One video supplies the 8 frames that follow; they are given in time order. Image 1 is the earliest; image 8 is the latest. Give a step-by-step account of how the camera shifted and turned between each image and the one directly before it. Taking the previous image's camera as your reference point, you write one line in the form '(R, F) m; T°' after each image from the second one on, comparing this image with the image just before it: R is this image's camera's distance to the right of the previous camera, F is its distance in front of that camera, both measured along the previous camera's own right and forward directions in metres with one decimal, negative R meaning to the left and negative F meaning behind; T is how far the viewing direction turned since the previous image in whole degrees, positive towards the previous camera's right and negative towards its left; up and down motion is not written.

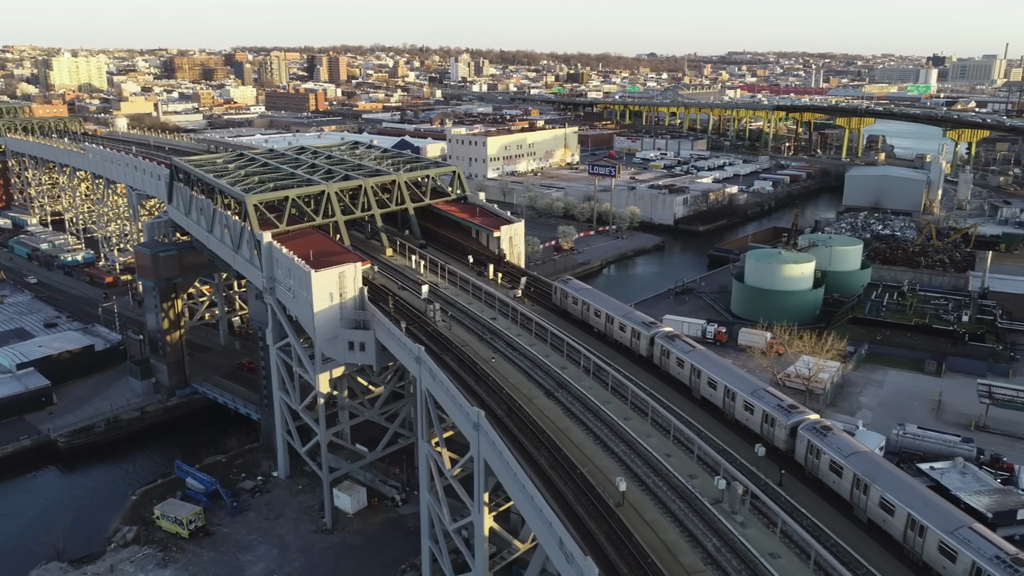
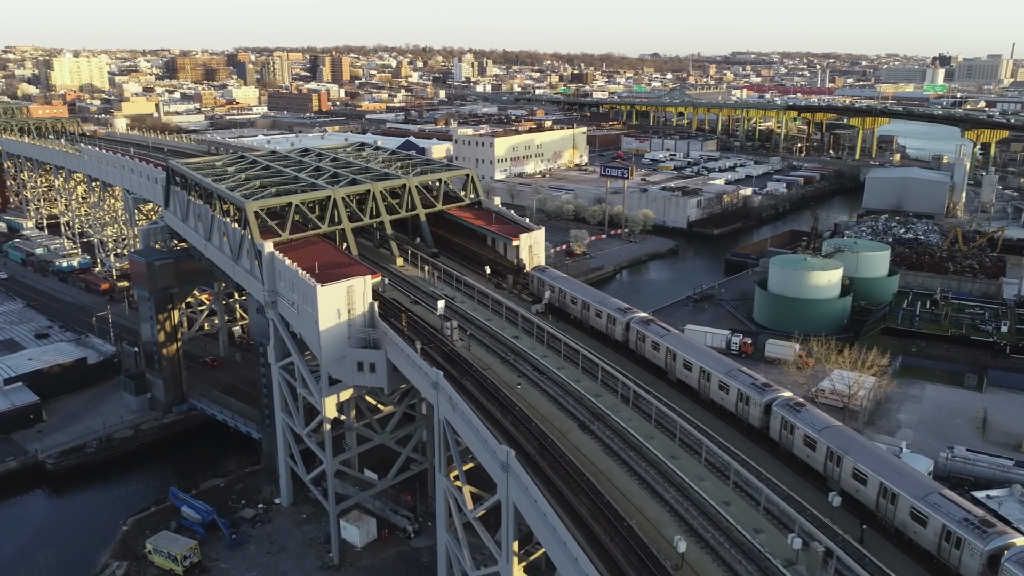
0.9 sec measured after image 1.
(-0.4, +1.3) m; 0°
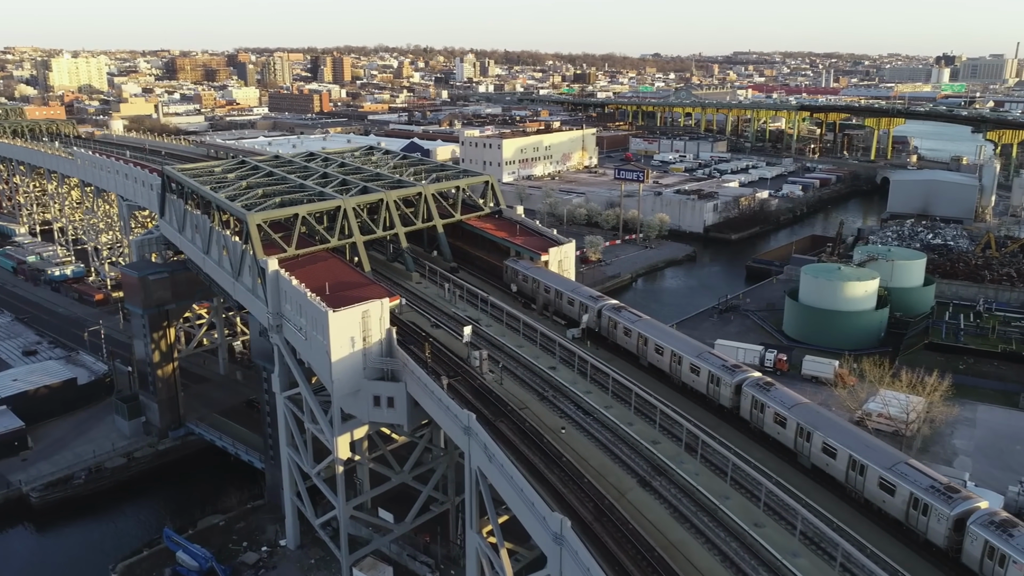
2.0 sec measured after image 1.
(-0.5, +1.5) m; 0°
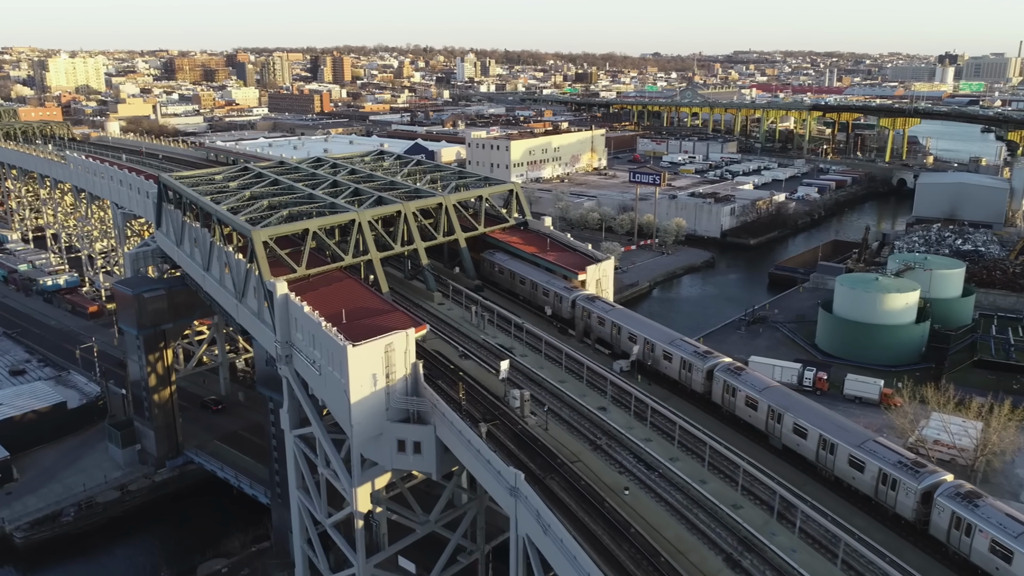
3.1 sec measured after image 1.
(-0.6, +1.5) m; 0°
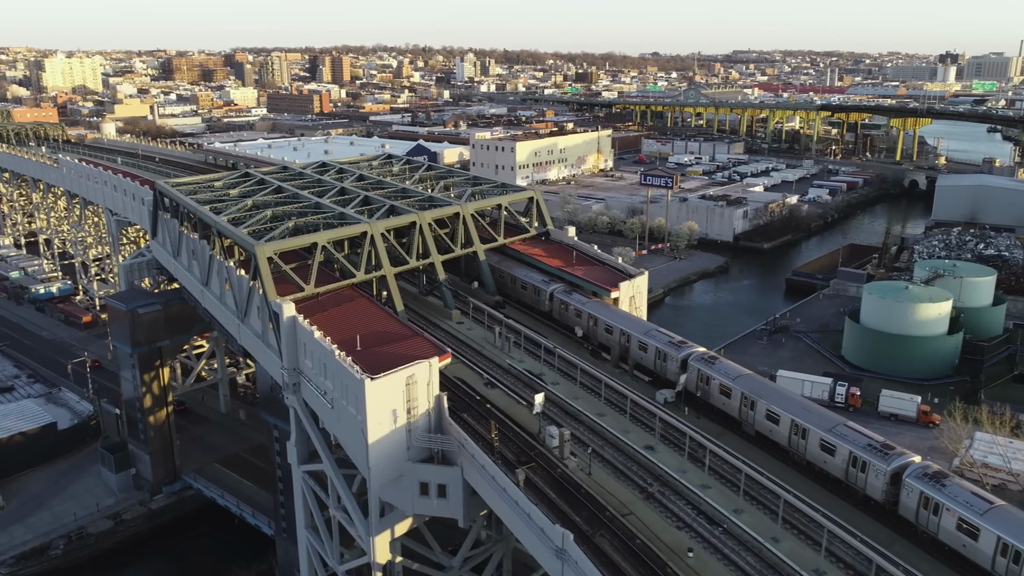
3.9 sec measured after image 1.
(-0.4, +1.1) m; 0°
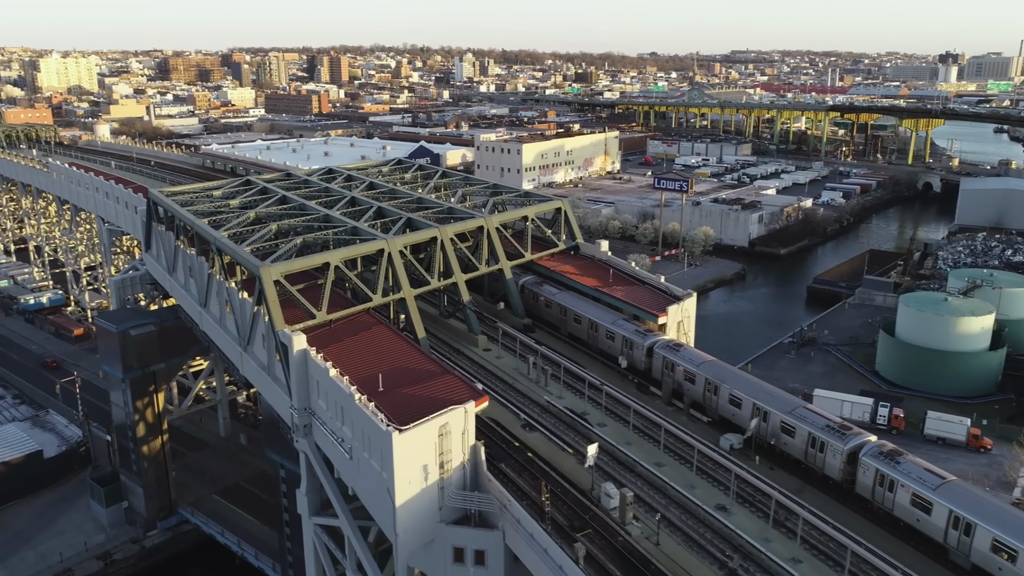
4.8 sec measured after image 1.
(-0.5, +1.3) m; 0°
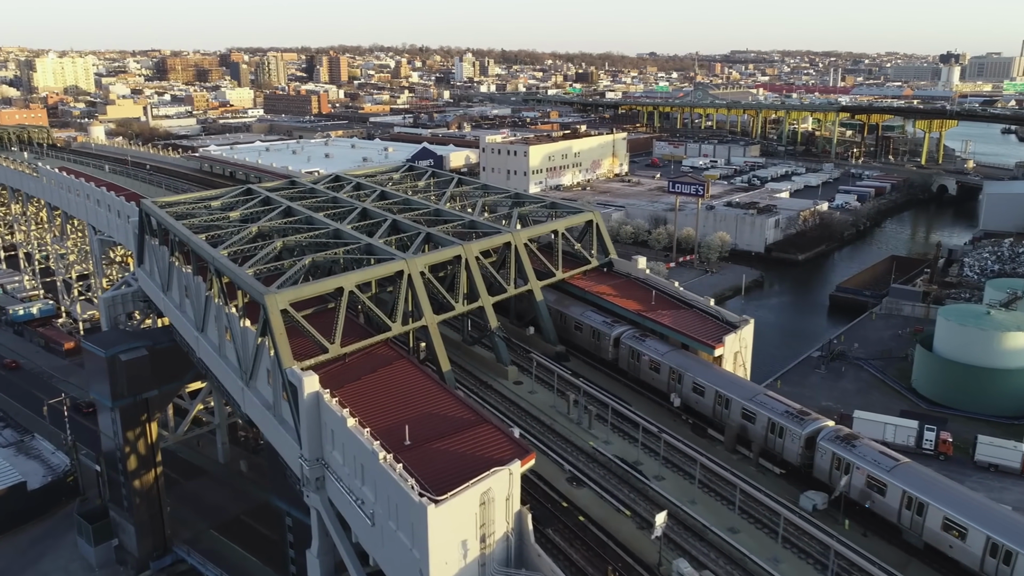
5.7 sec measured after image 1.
(-0.5, +1.3) m; 0°
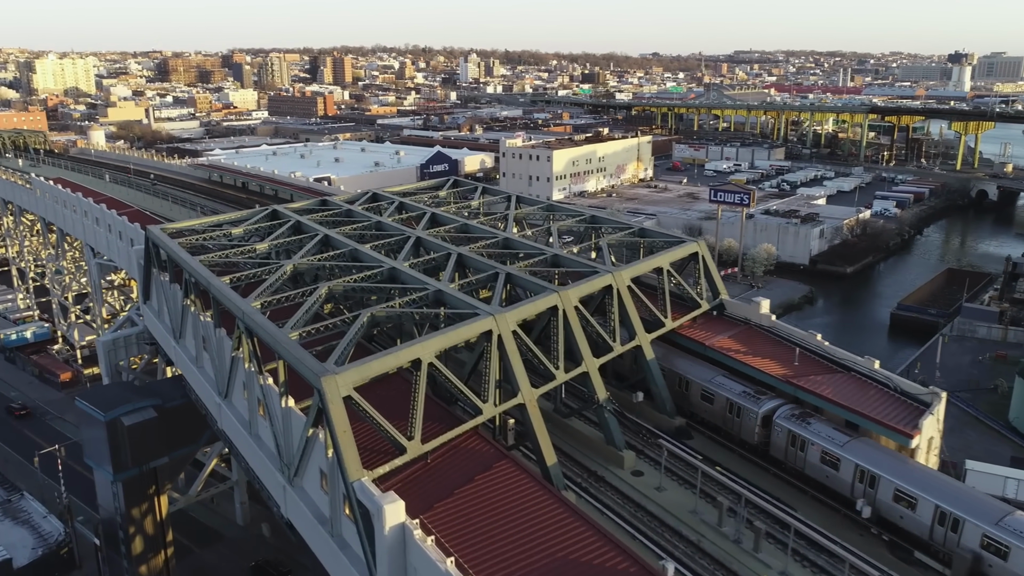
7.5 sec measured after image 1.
(-1.1, +2.4) m; 0°
